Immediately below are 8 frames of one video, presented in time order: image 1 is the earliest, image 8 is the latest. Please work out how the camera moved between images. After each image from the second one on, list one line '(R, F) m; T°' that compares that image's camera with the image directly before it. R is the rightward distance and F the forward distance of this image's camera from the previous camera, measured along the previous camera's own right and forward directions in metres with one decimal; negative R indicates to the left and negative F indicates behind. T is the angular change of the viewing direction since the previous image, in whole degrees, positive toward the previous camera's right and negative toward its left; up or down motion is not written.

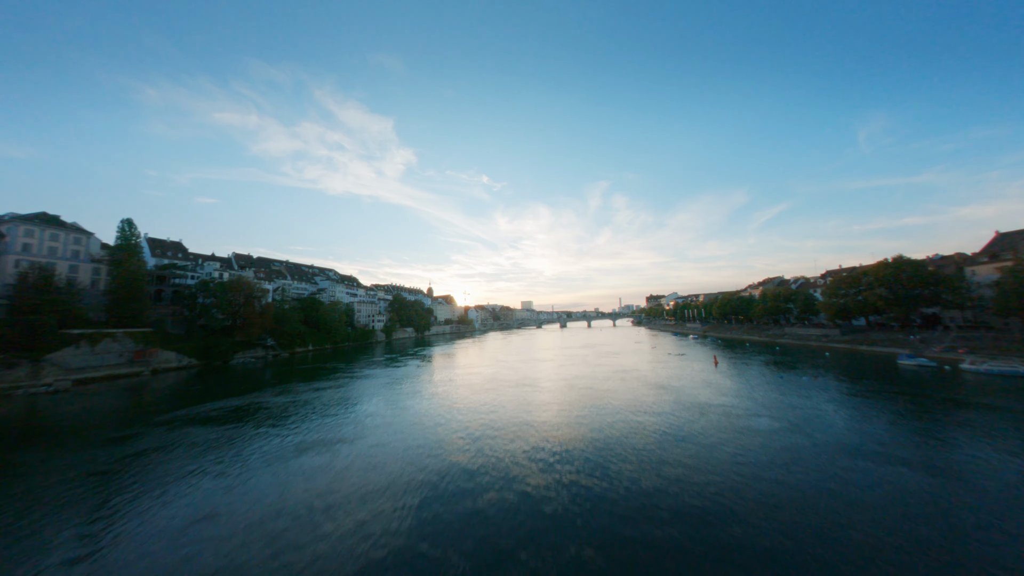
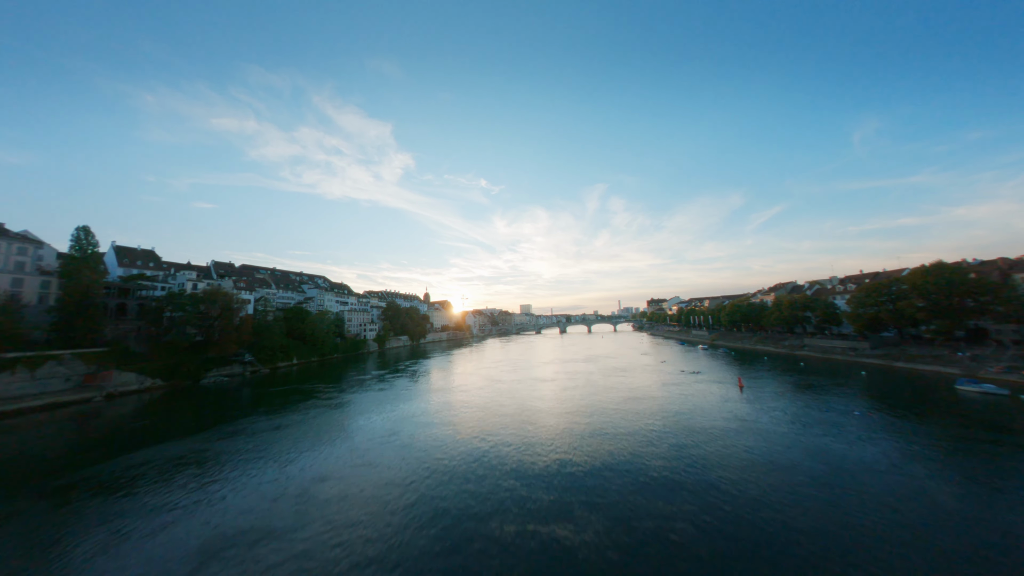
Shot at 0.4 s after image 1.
(+0.1, +1.9) m; 0°
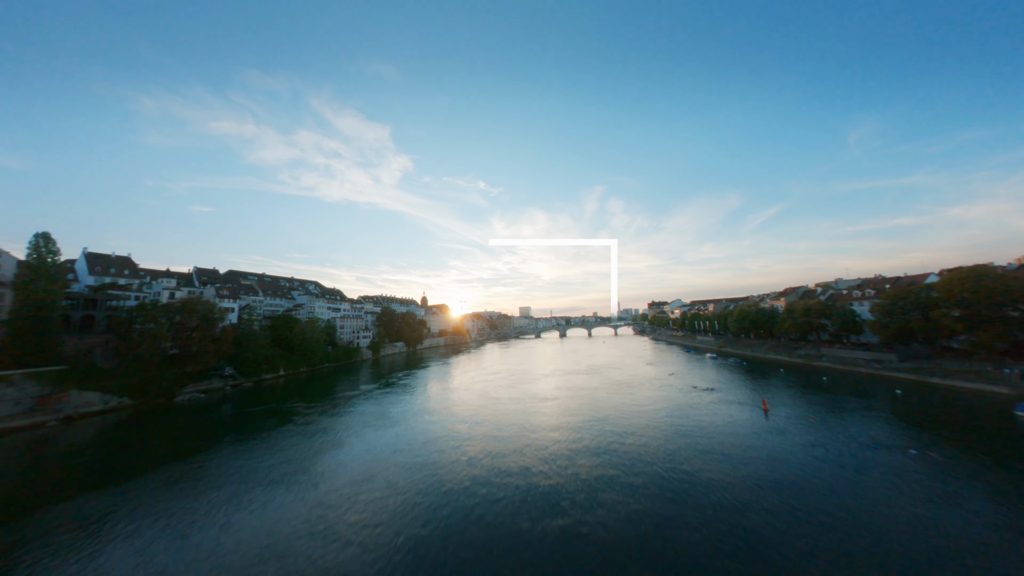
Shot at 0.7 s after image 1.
(+0.1, +1.4) m; 0°
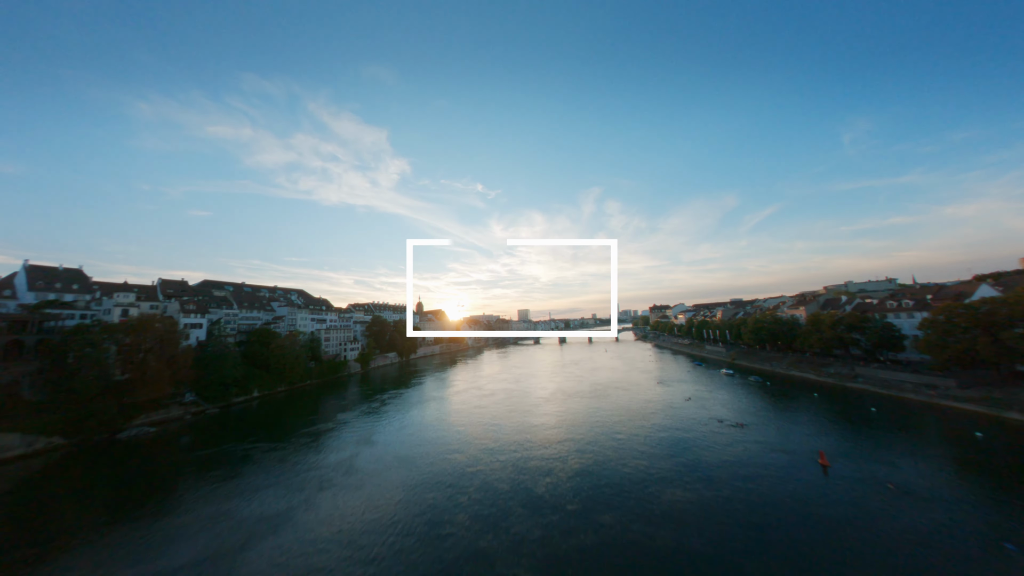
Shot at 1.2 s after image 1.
(+0.2, +2.4) m; 0°
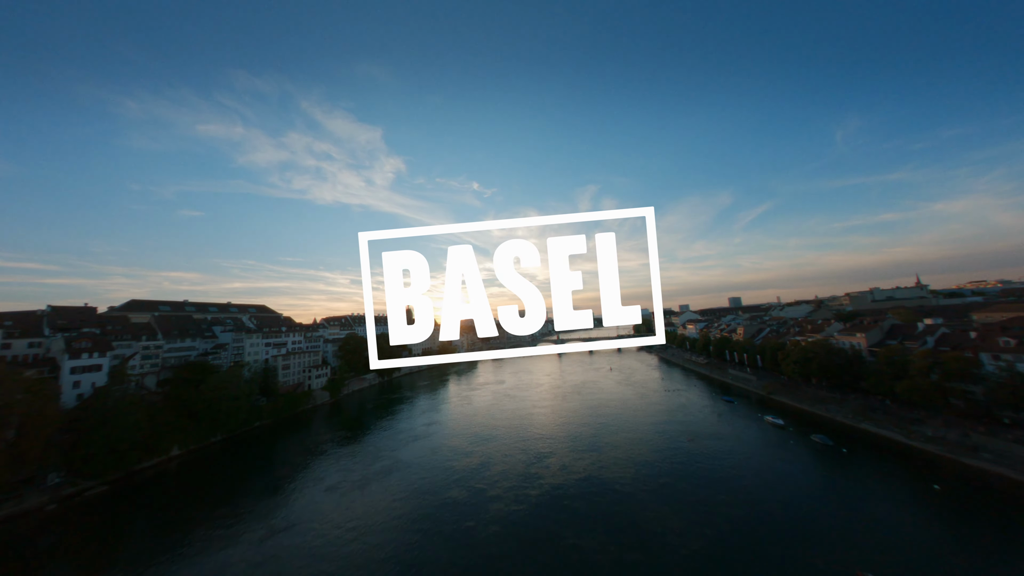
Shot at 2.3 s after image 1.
(+0.5, +5.4) m; 0°
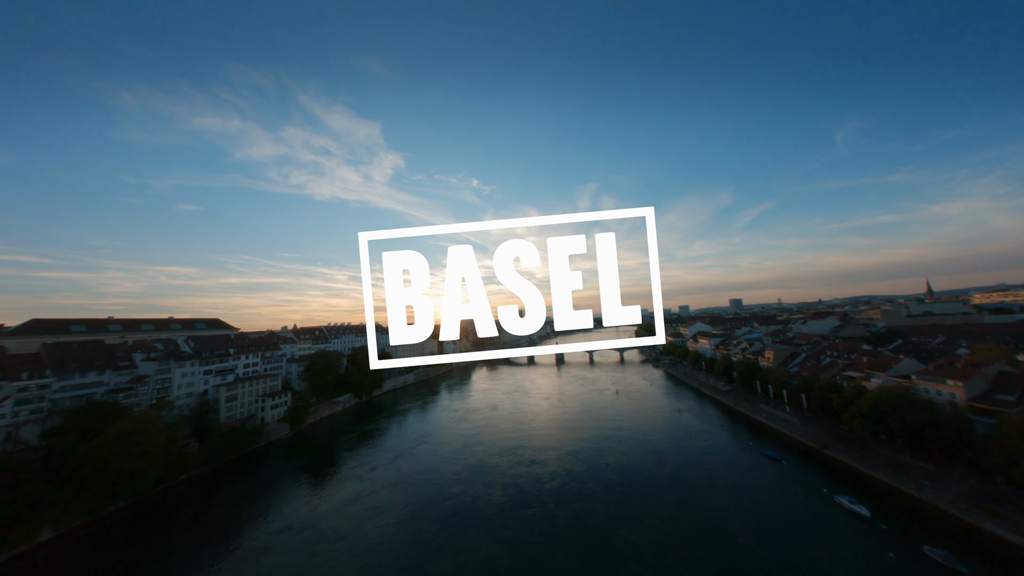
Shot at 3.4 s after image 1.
(+0.4, +5.2) m; 0°
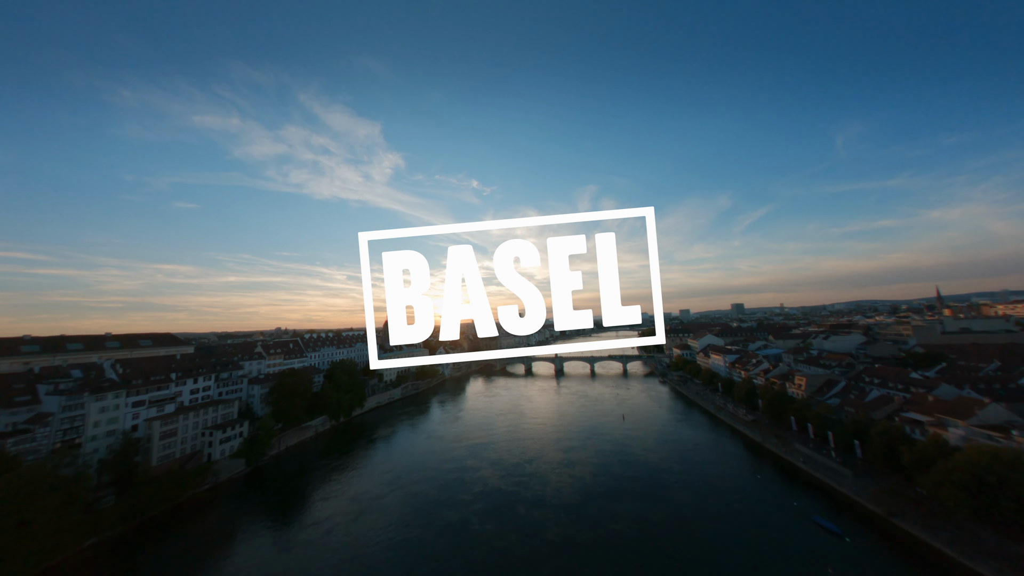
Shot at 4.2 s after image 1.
(+0.4, +4.1) m; 0°
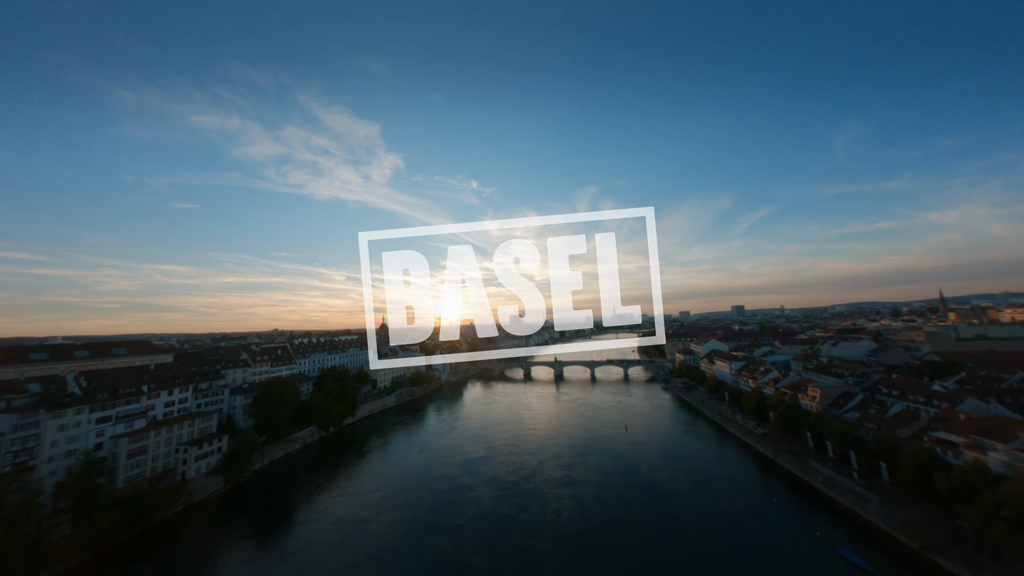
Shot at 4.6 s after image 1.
(+0.2, +1.5) m; 0°
